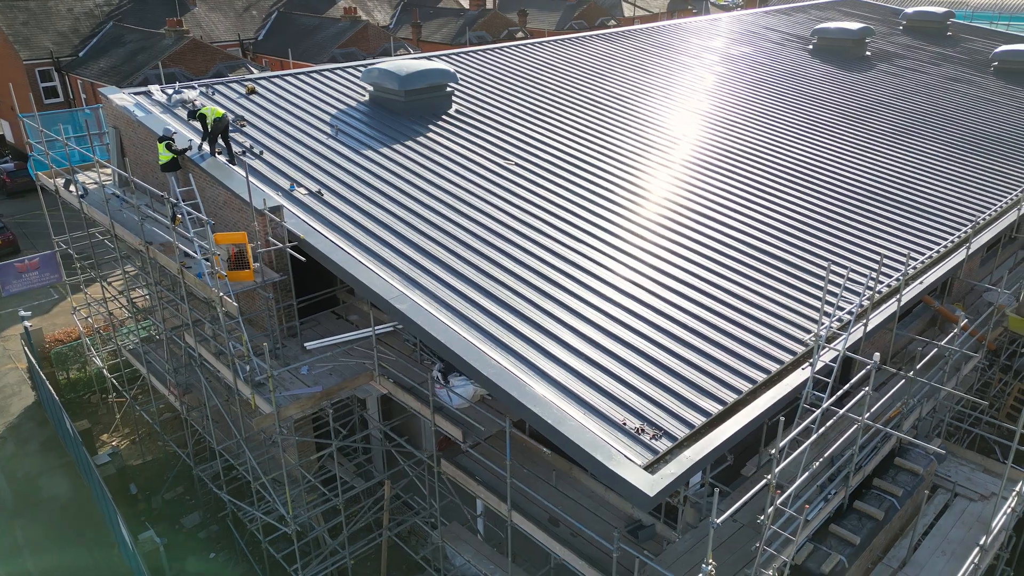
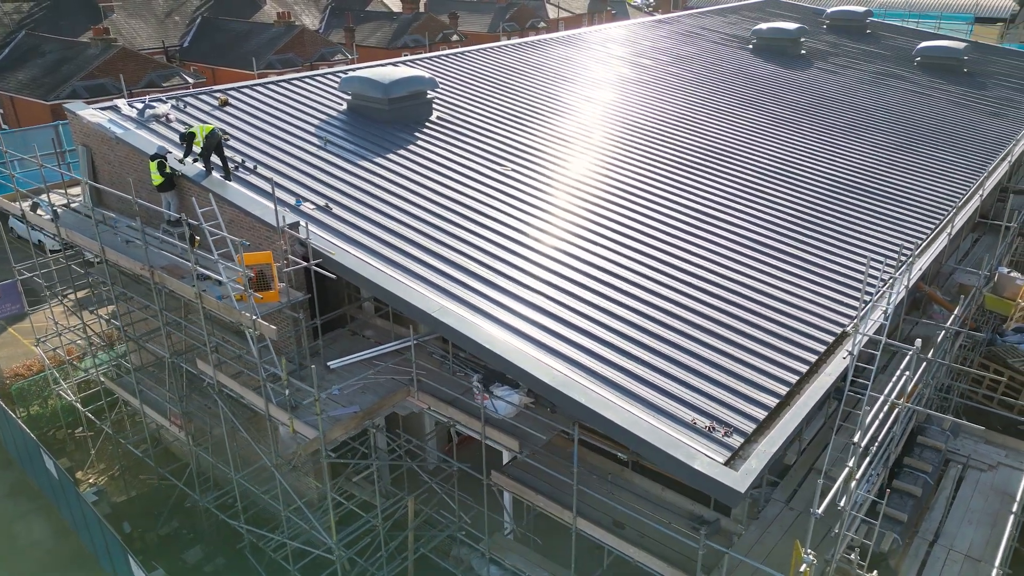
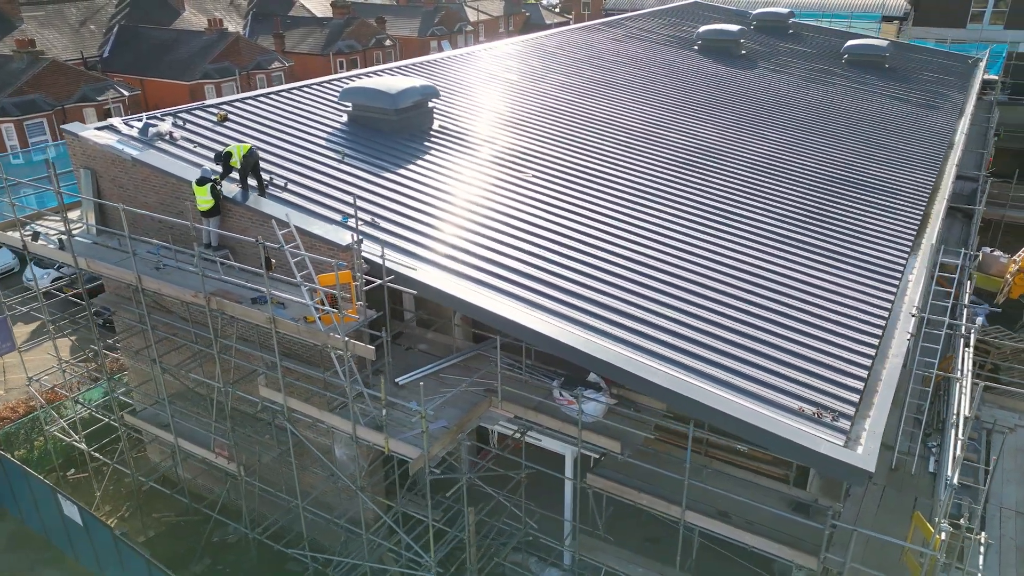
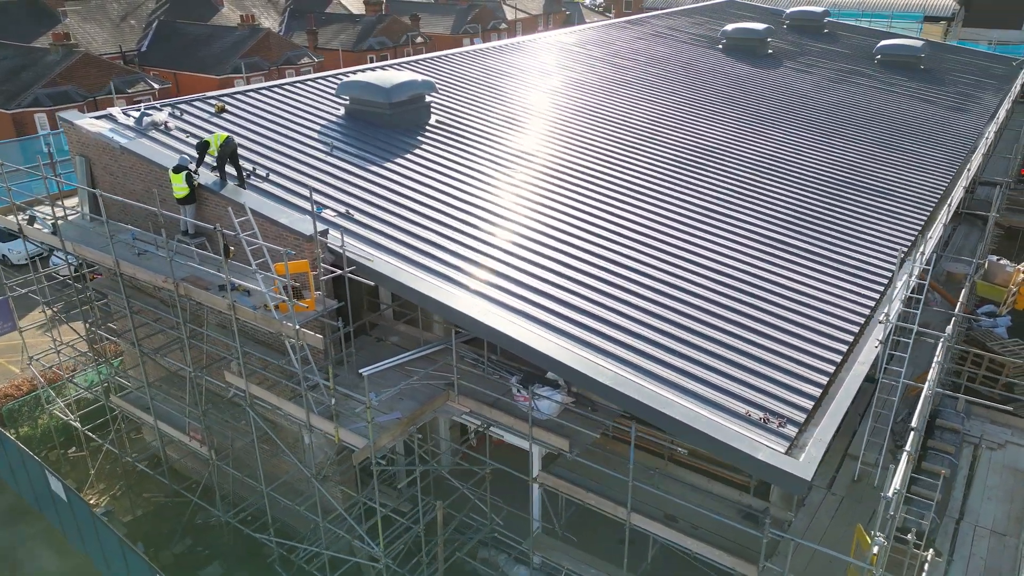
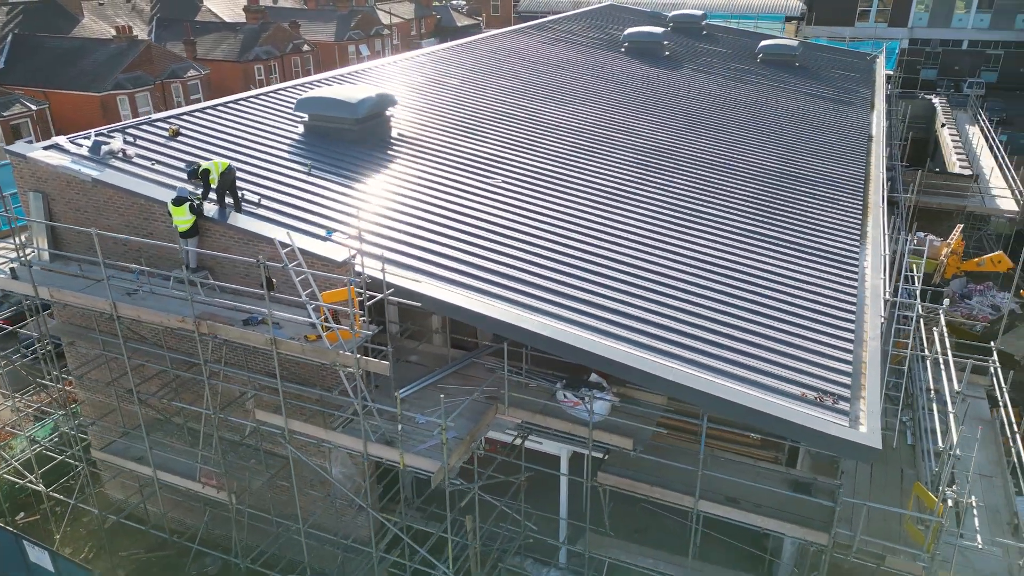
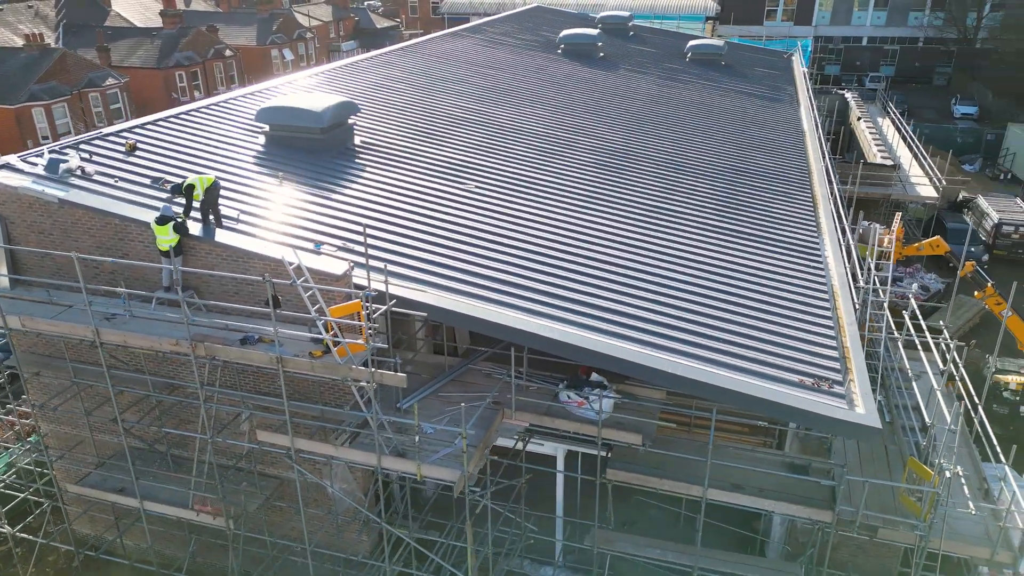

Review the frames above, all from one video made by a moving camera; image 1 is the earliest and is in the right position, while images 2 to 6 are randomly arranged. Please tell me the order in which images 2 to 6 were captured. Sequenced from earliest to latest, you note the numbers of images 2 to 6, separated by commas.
2, 4, 3, 5, 6
